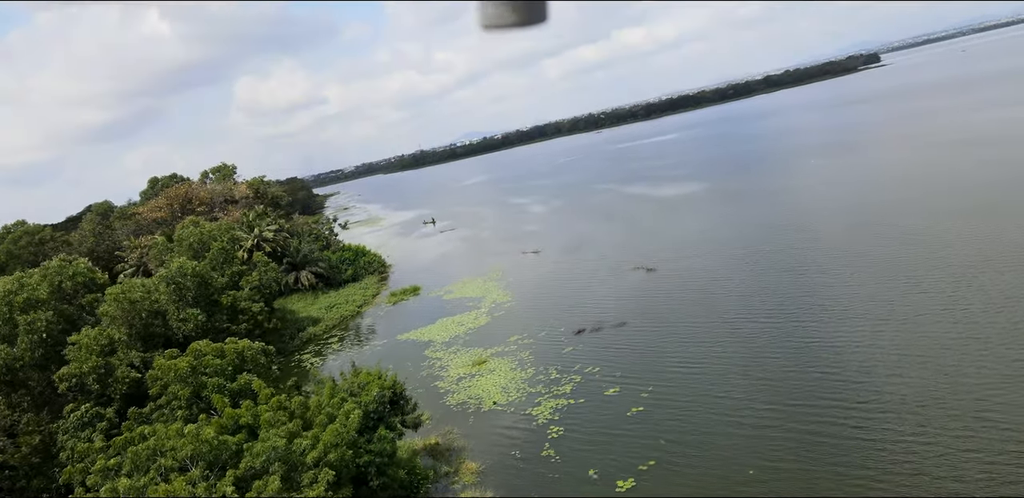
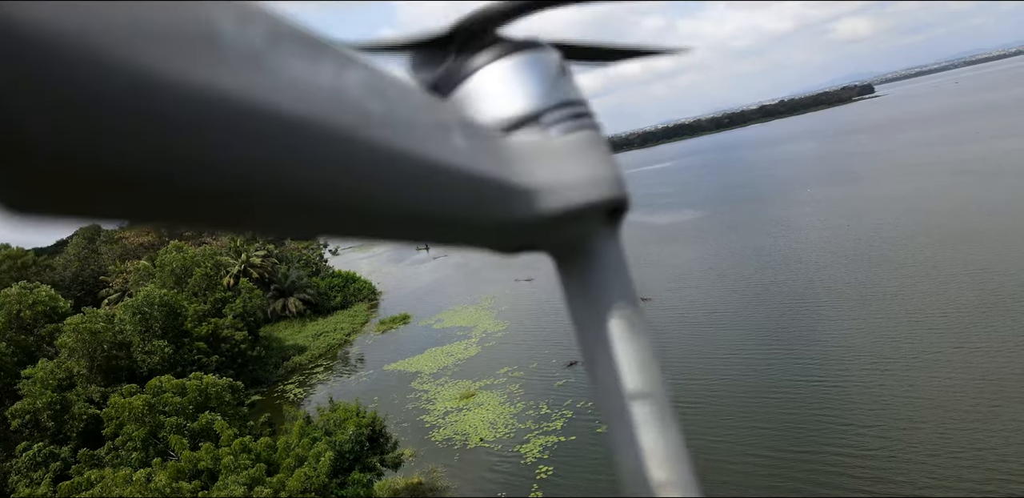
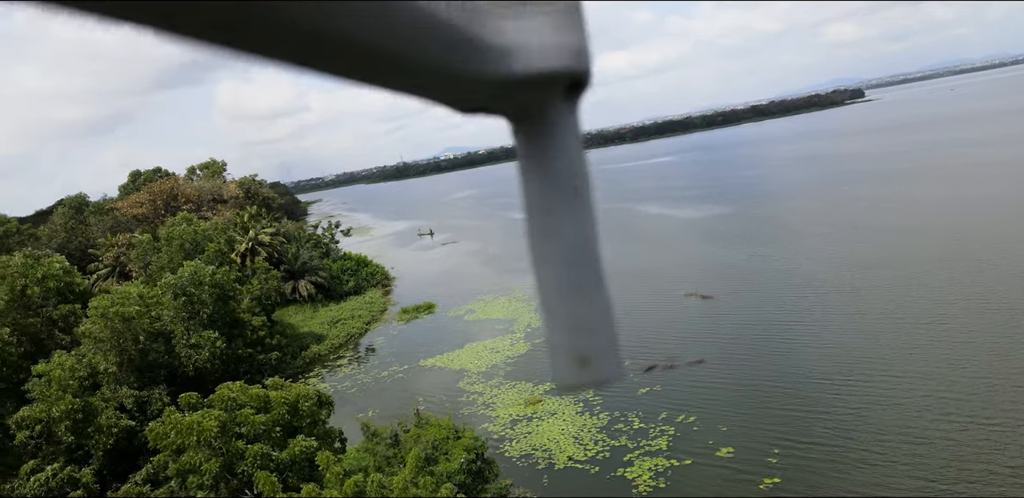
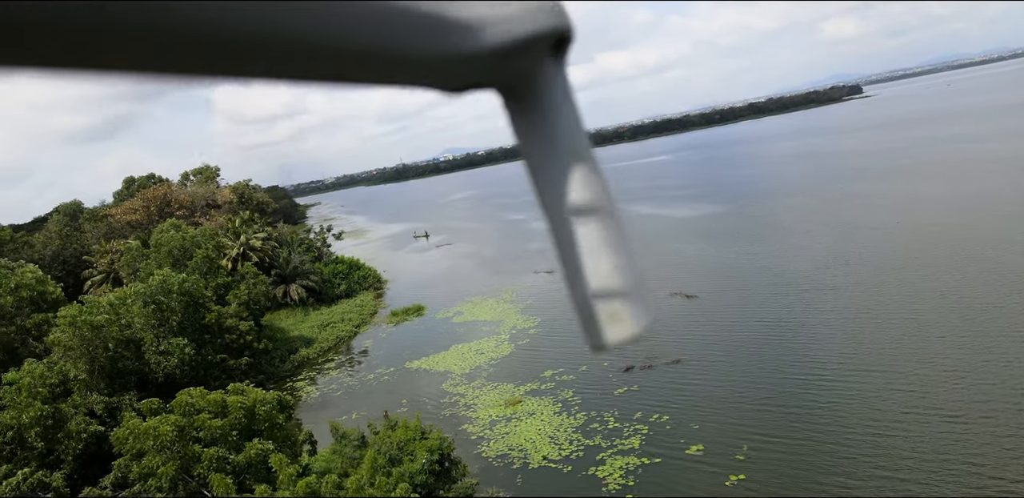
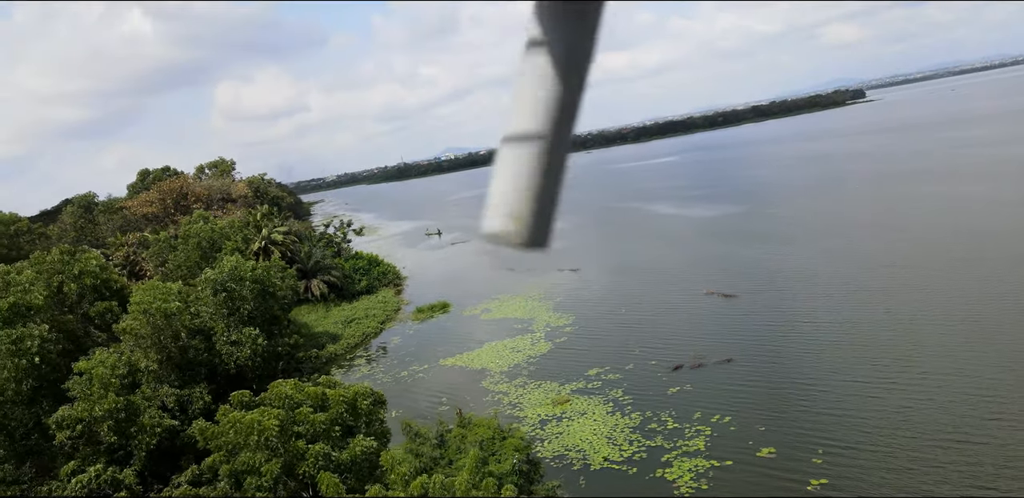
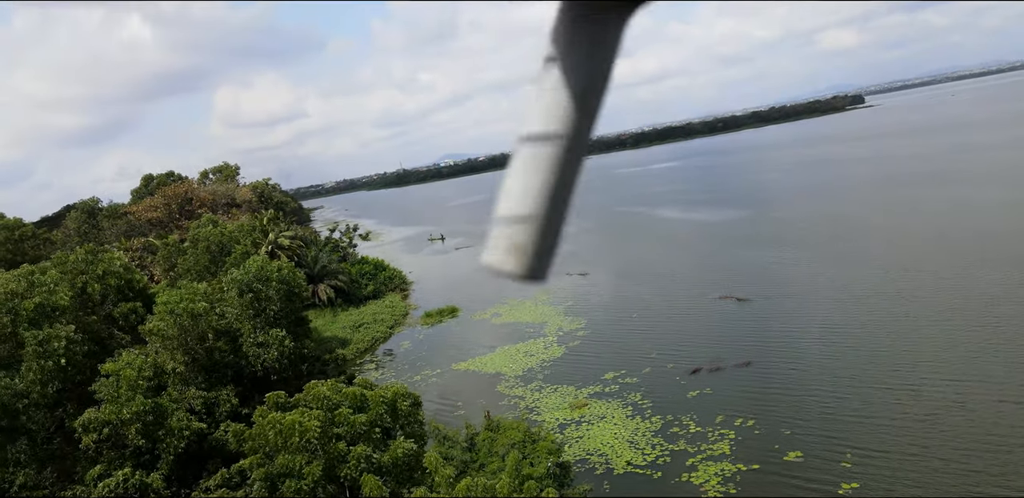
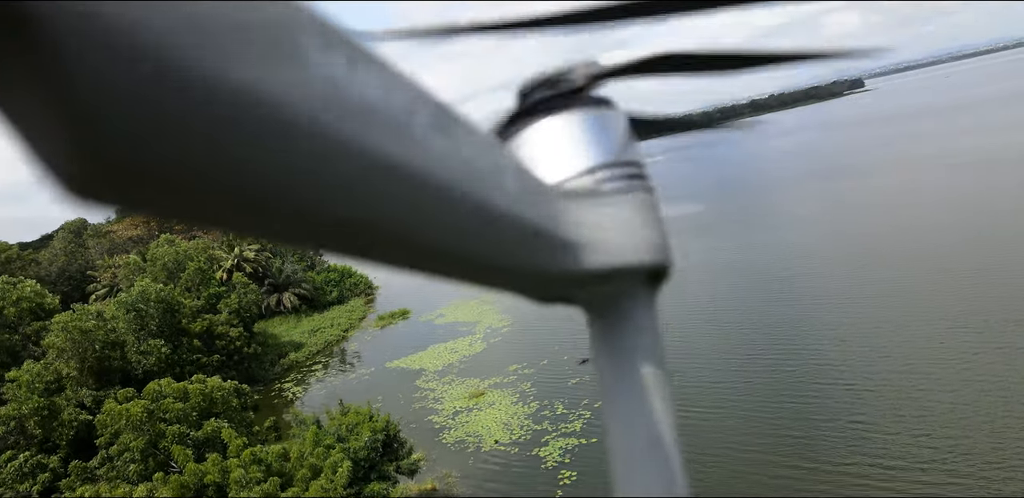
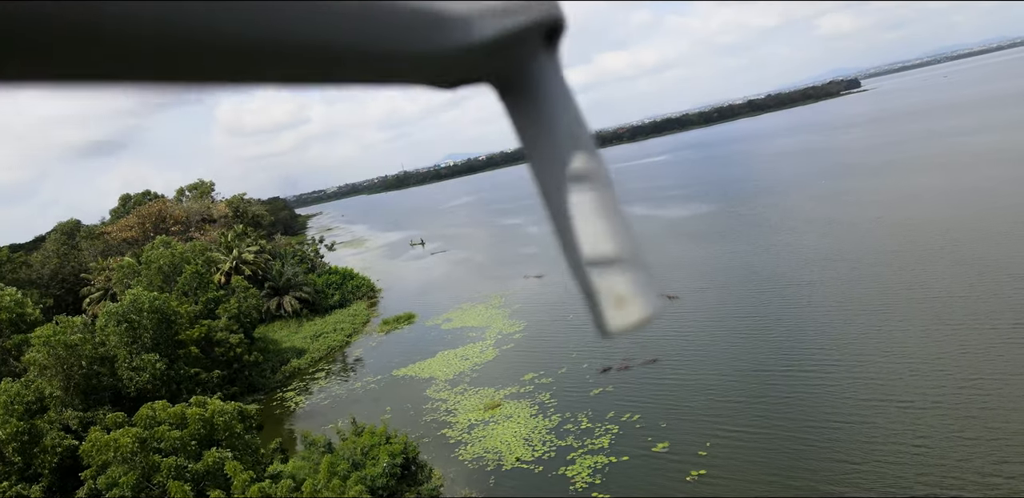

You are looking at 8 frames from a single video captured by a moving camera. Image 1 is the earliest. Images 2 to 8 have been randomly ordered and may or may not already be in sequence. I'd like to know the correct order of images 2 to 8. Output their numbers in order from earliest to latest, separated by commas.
2, 7, 8, 4, 3, 5, 6
